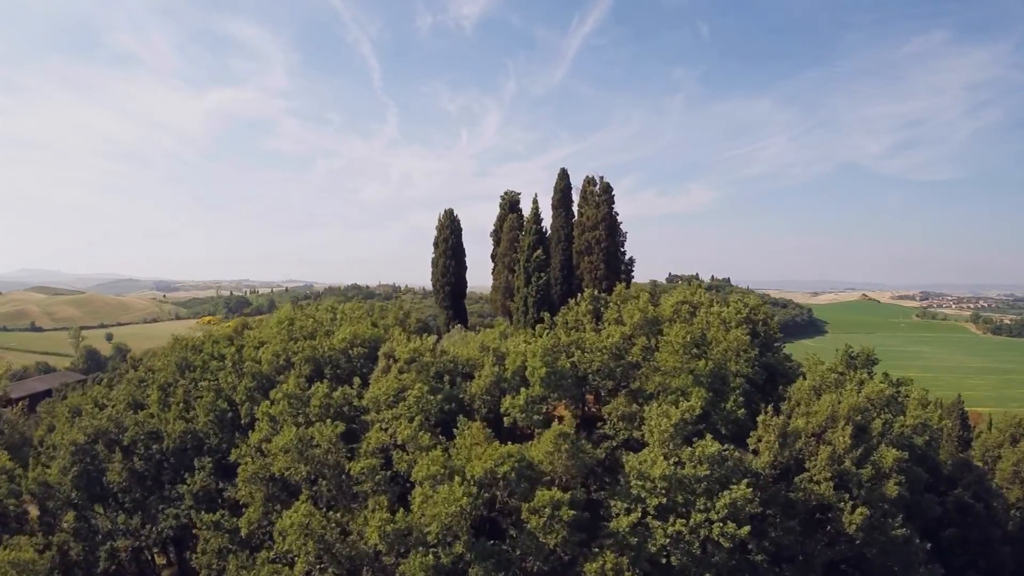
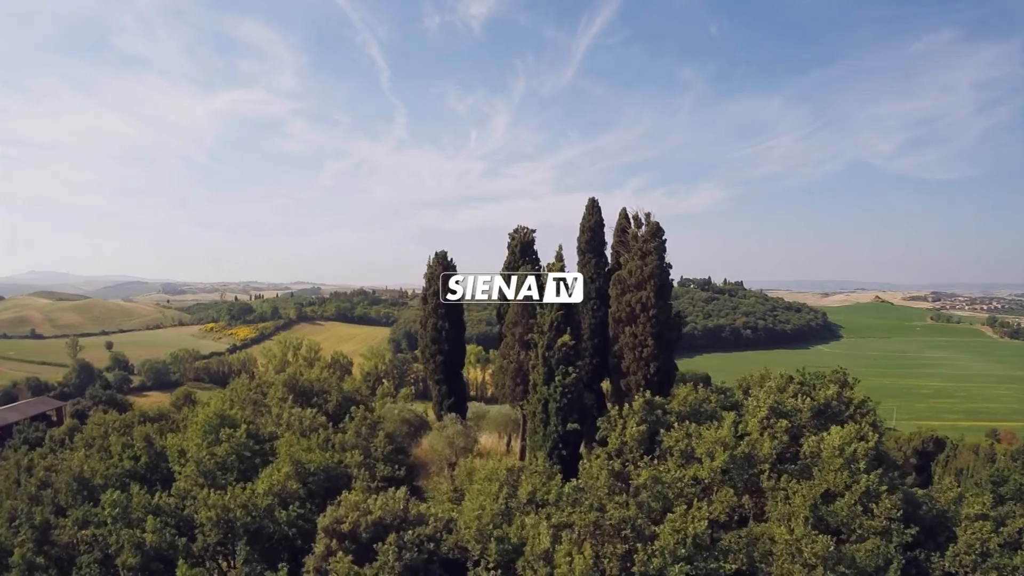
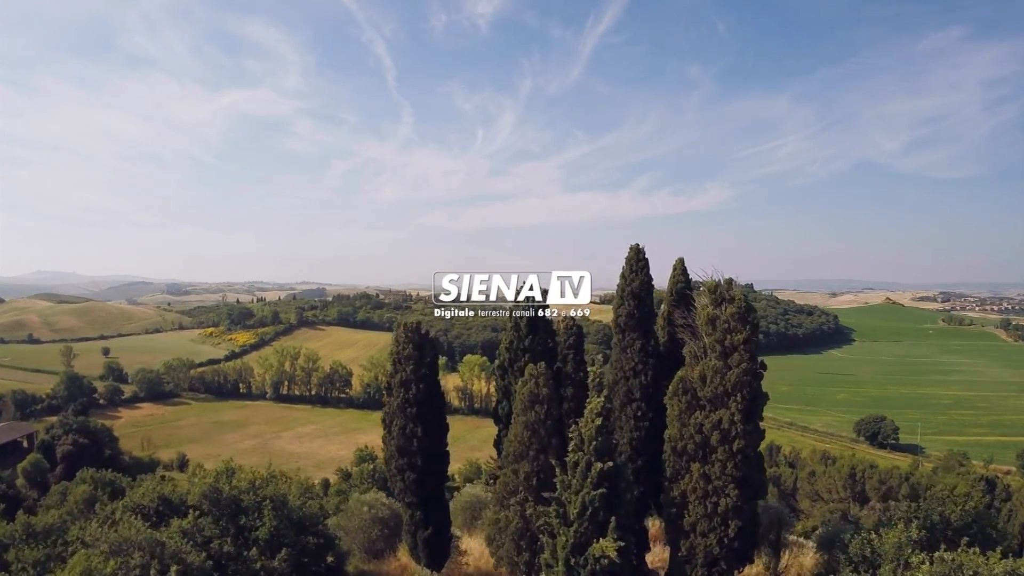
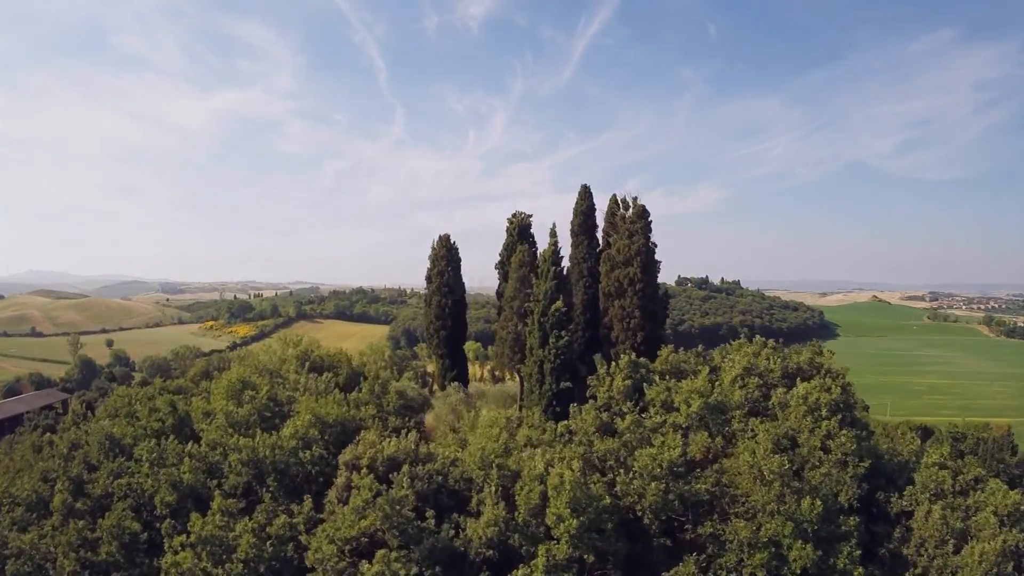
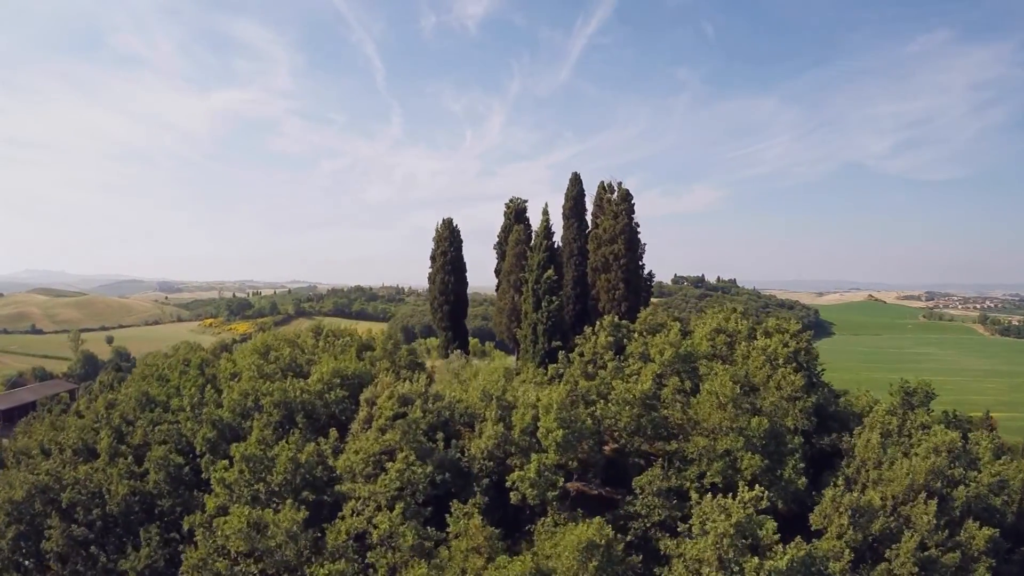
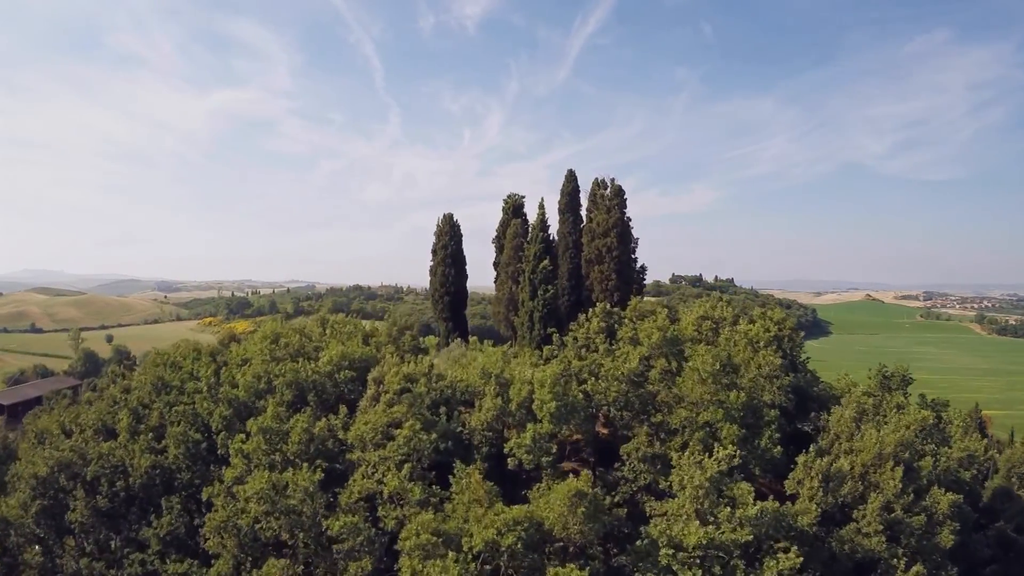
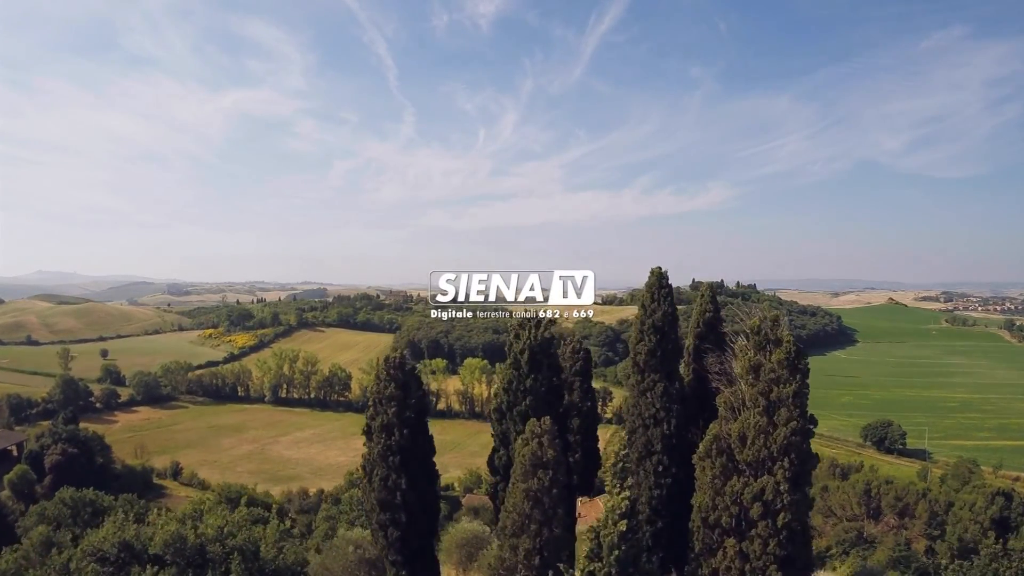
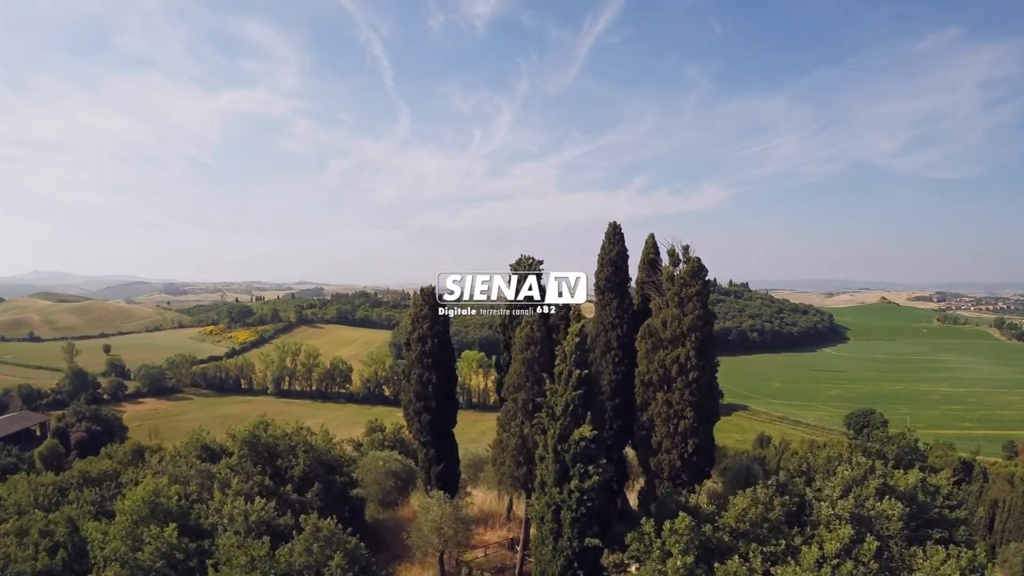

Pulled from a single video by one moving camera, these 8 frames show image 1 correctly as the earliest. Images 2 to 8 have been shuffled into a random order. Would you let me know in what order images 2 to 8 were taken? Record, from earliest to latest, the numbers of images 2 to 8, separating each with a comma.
6, 5, 4, 2, 8, 3, 7
